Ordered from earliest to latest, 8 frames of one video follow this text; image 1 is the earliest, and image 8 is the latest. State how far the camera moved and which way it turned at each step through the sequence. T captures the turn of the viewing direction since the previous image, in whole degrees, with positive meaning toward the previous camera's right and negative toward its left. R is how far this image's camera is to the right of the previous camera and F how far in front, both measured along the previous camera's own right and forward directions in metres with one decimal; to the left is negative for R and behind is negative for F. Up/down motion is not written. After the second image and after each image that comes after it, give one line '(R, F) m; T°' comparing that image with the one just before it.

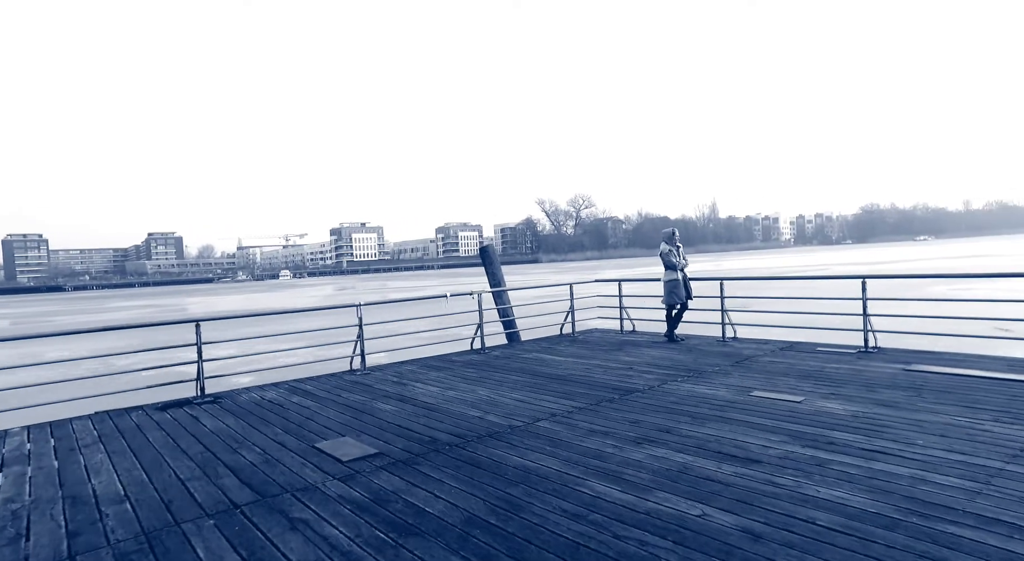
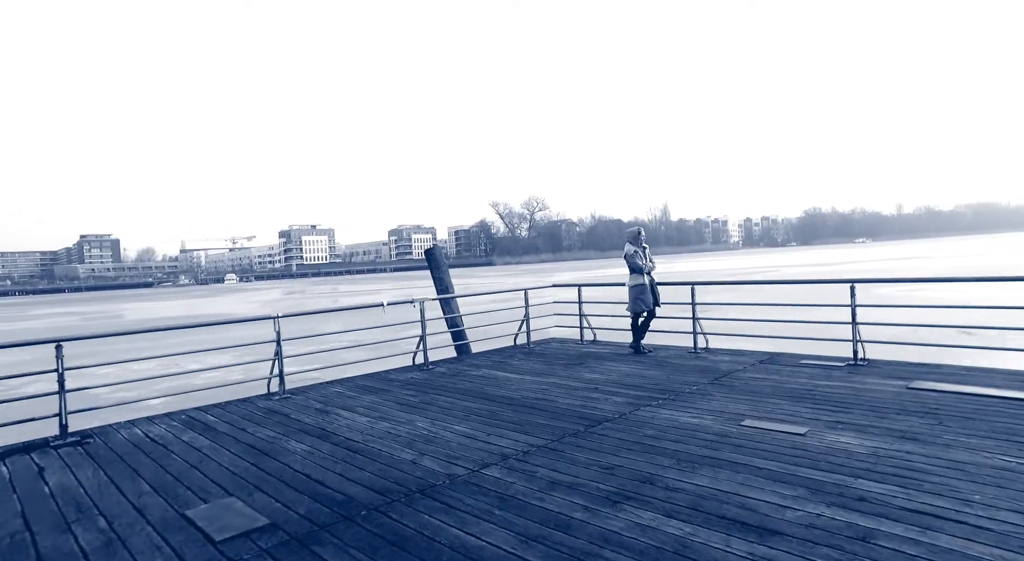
(+0.1, +1.1) m; +4°
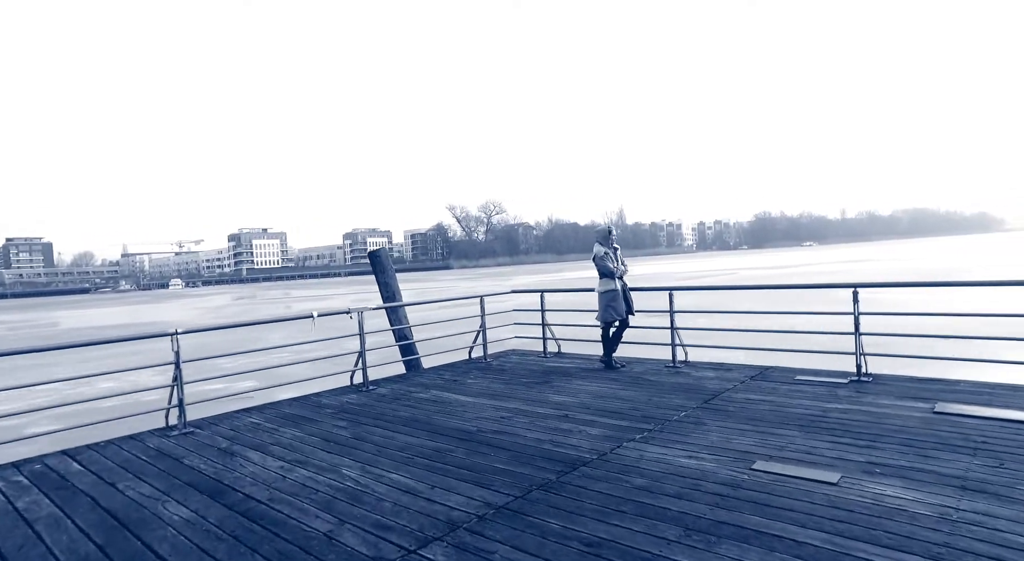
(0.0, +1.1) m; +4°
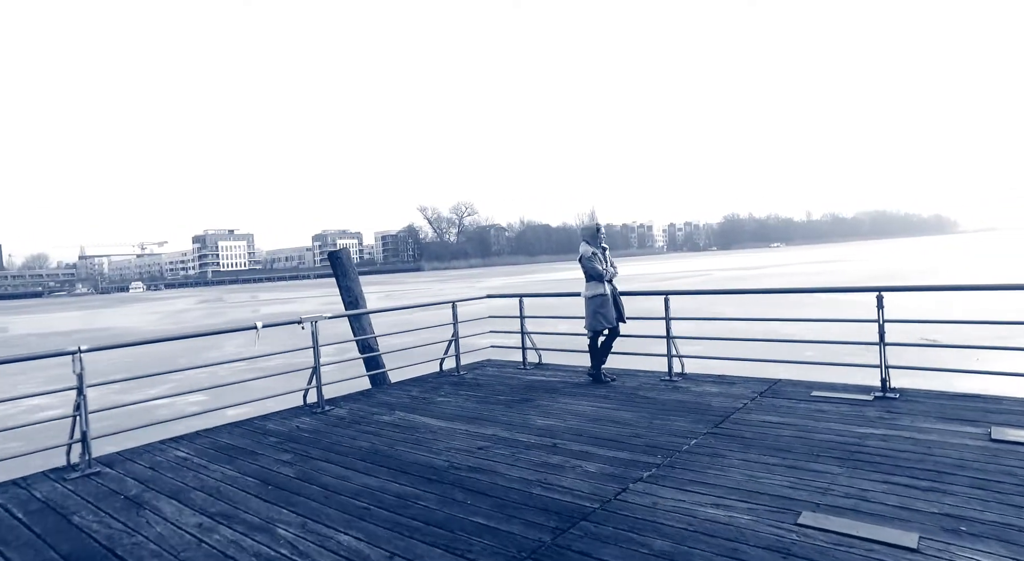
(0.0, +0.9) m; +2°
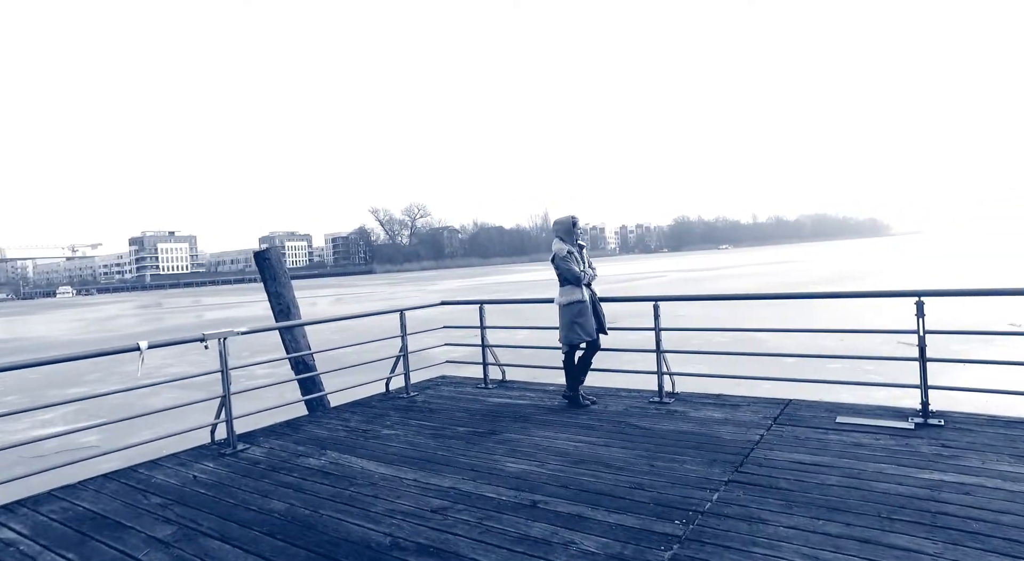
(-0.1, +1.2) m; +4°
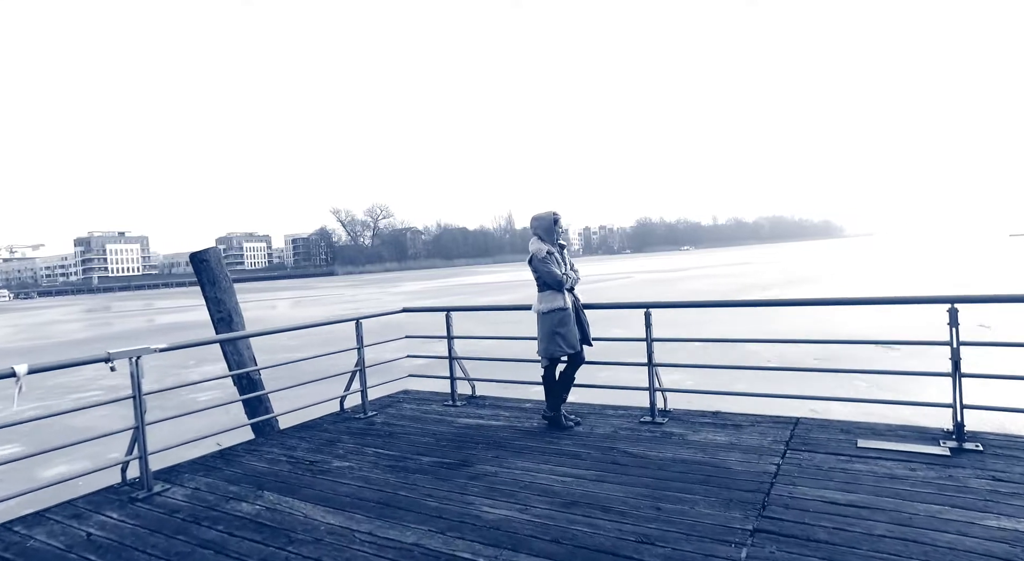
(-0.1, +0.7) m; +3°
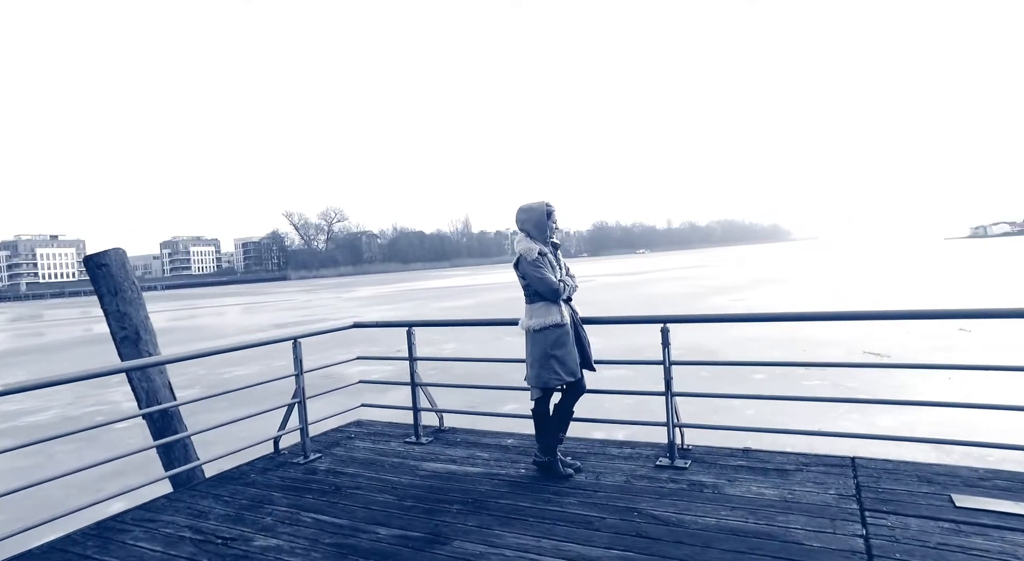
(-0.1, +1.1) m; +4°
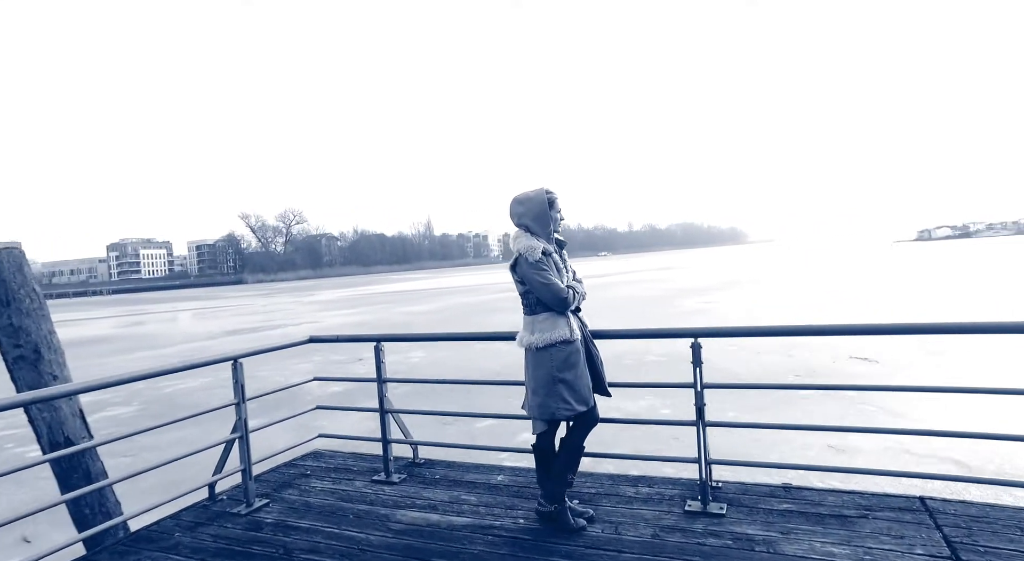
(-0.2, +0.8) m; +3°
